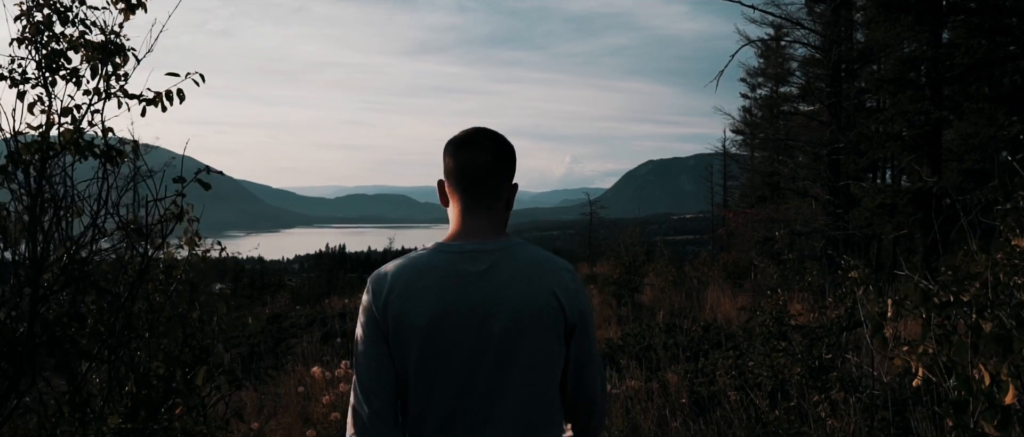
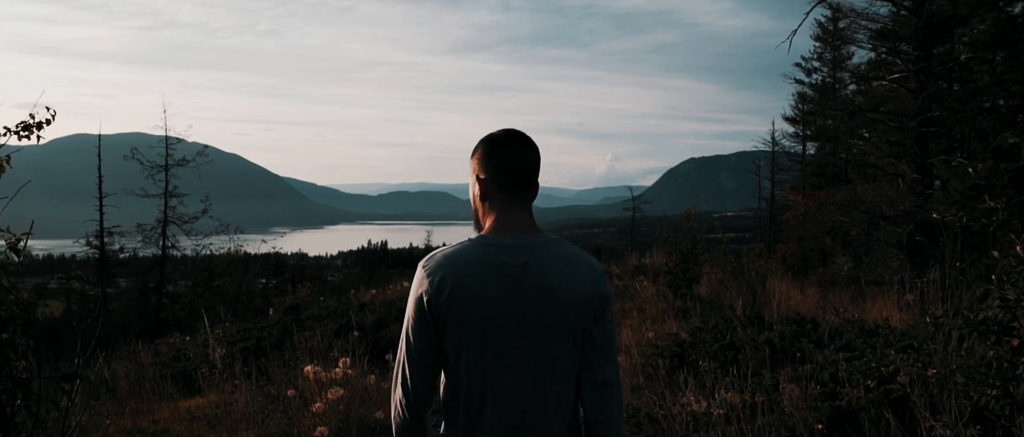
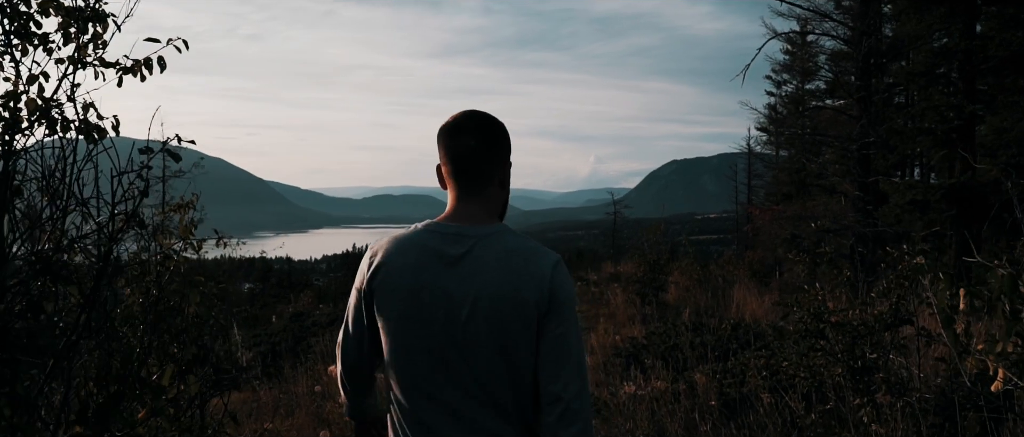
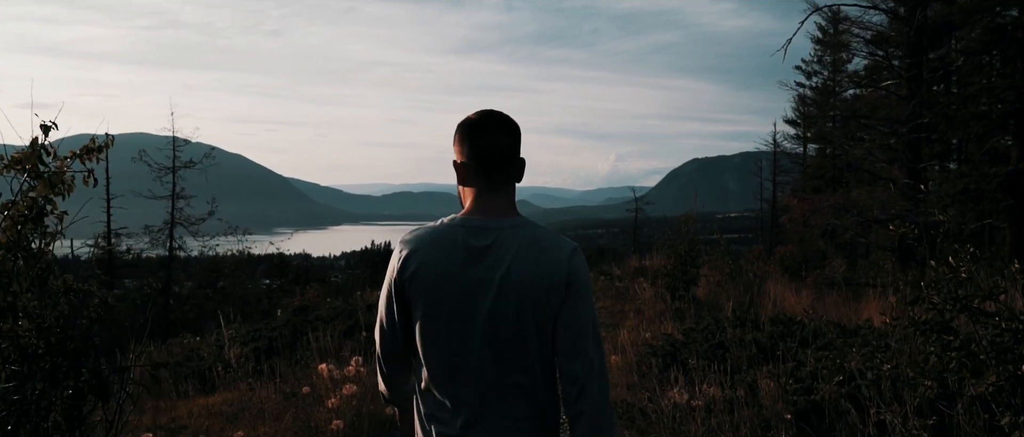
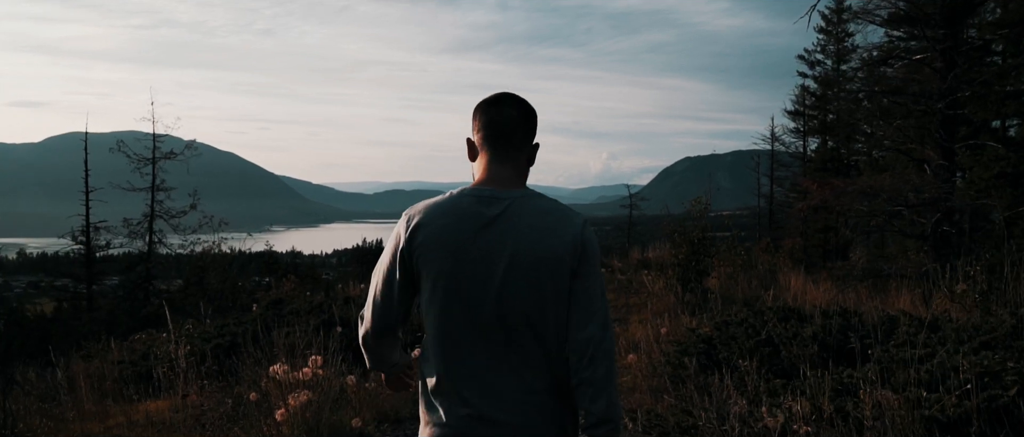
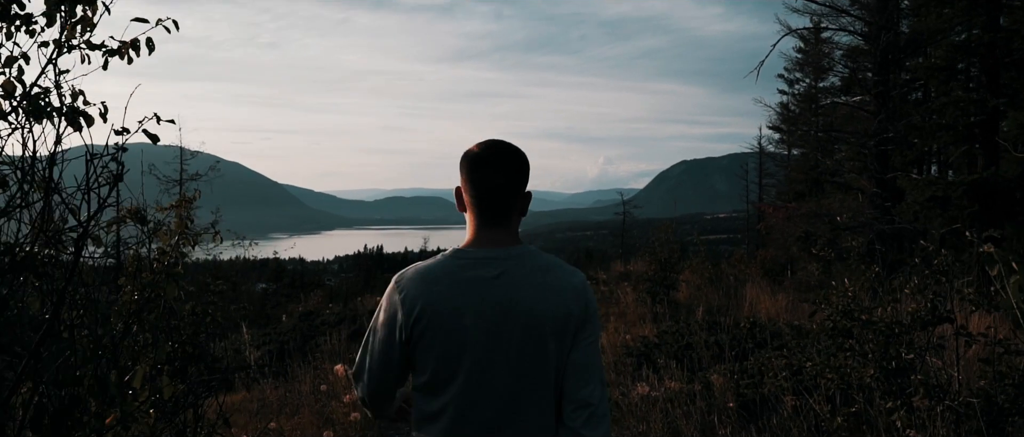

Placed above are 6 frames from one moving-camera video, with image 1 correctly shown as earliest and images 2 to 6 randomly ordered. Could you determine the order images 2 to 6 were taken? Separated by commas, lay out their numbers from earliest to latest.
3, 6, 4, 2, 5
